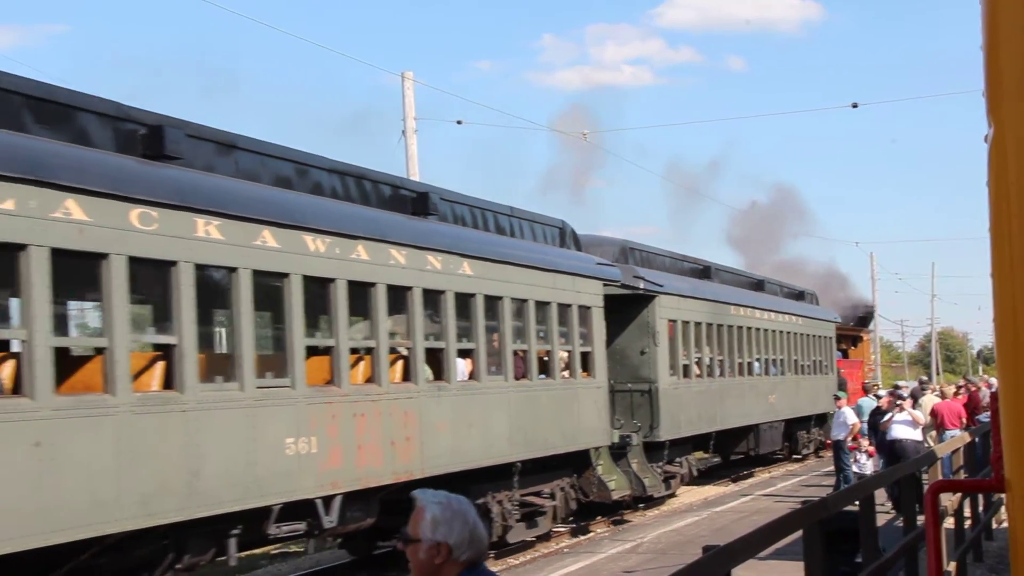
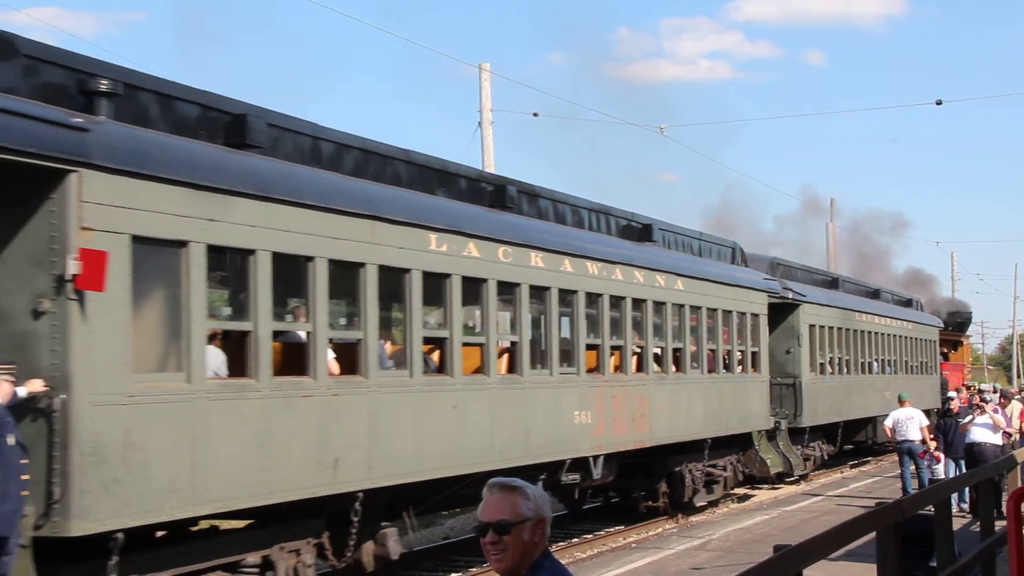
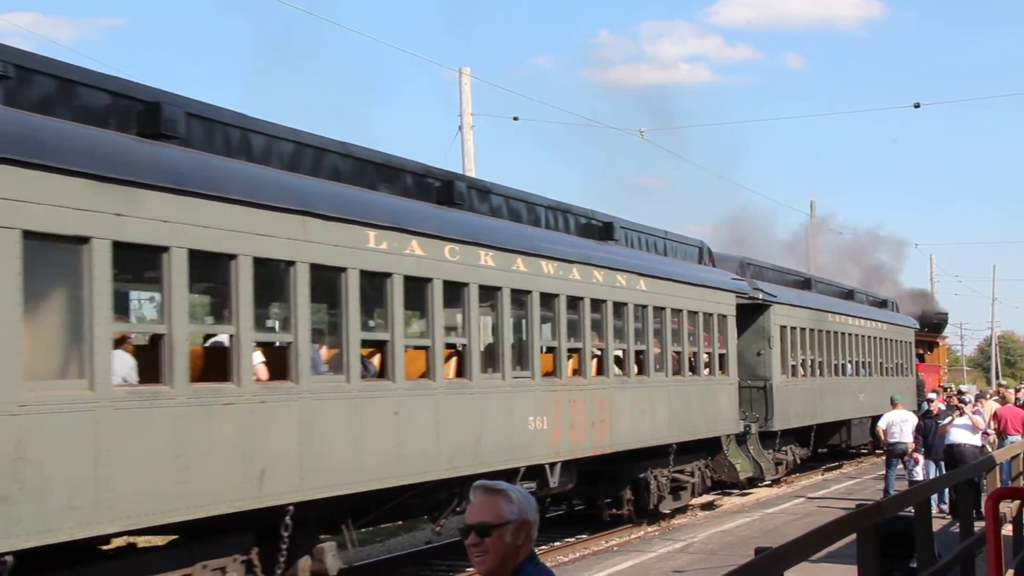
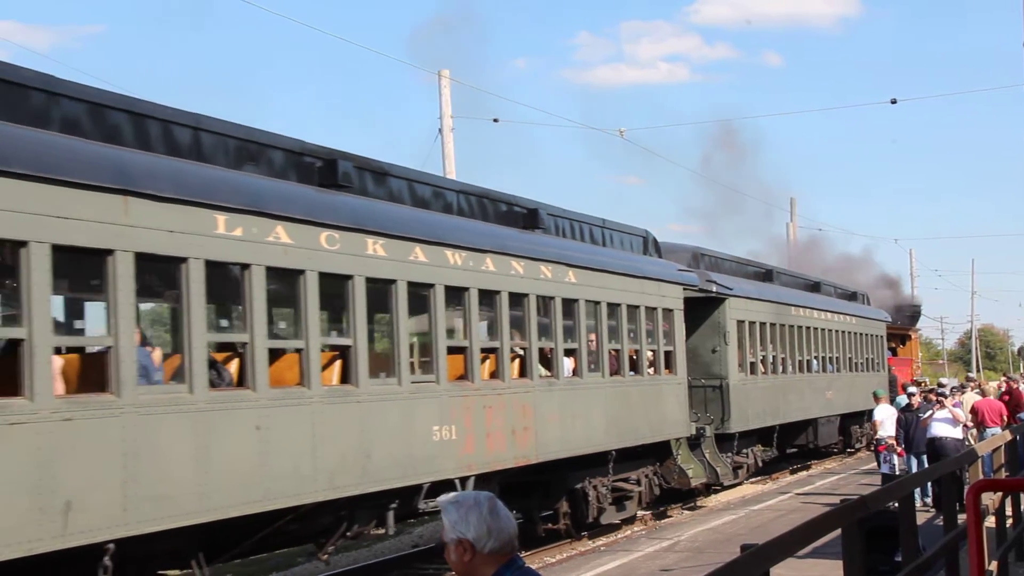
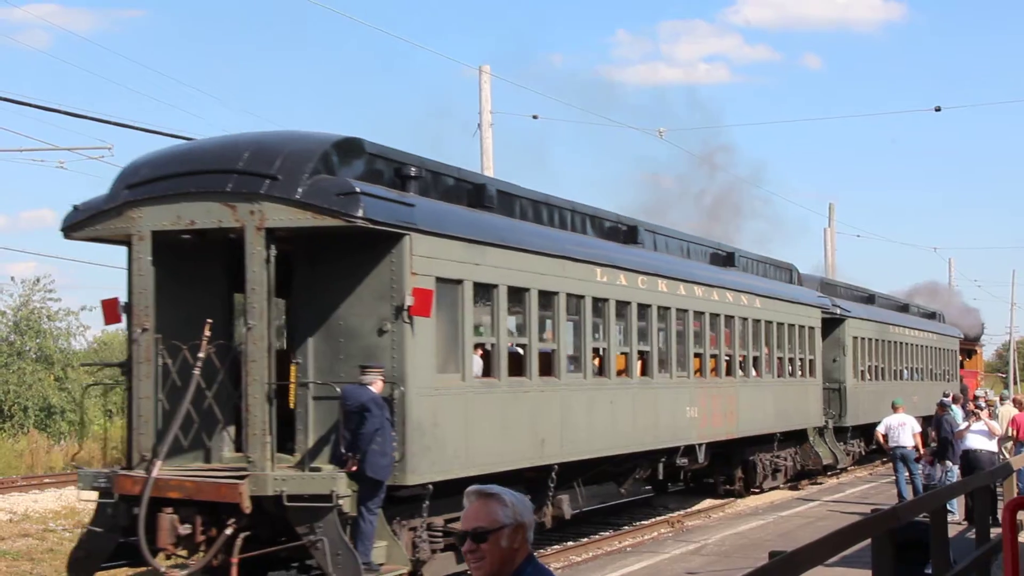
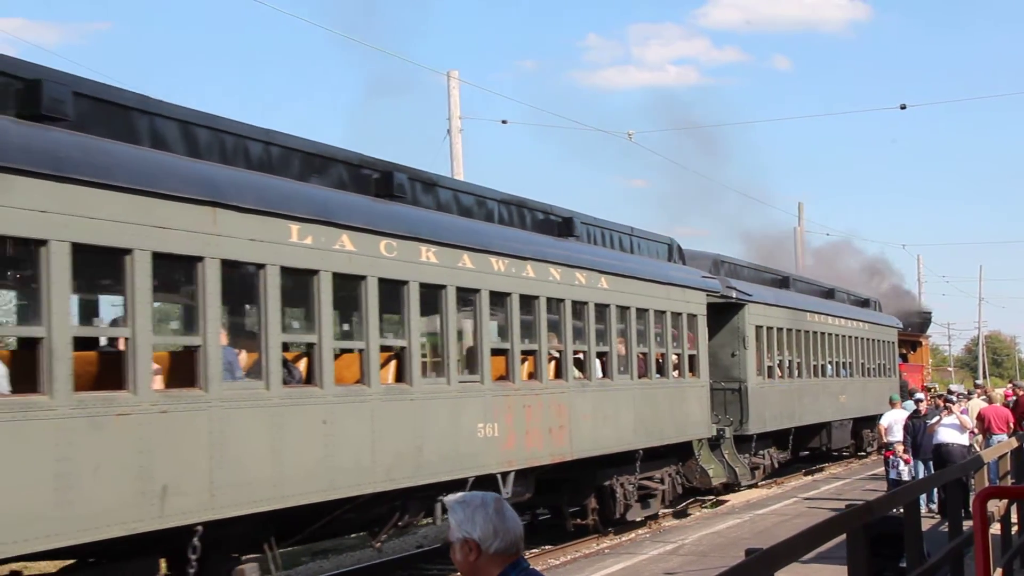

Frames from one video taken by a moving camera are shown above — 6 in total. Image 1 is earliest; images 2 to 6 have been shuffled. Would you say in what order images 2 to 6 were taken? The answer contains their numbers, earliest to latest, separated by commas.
4, 6, 3, 2, 5
